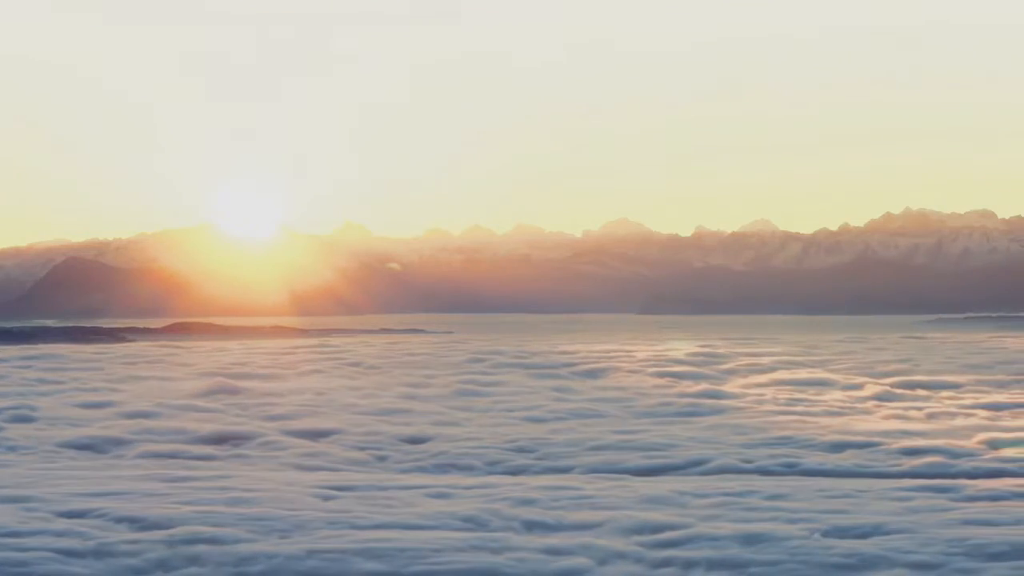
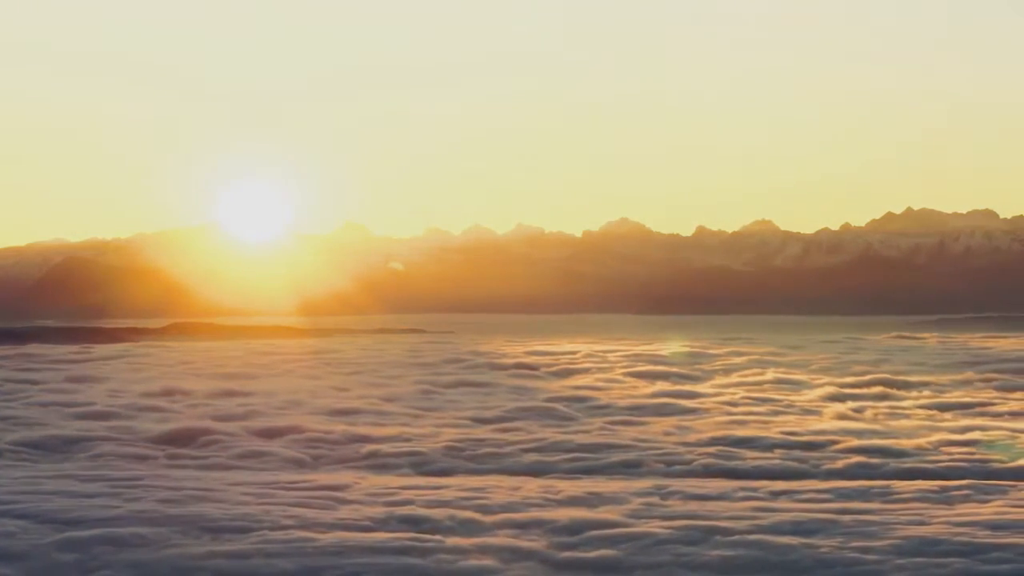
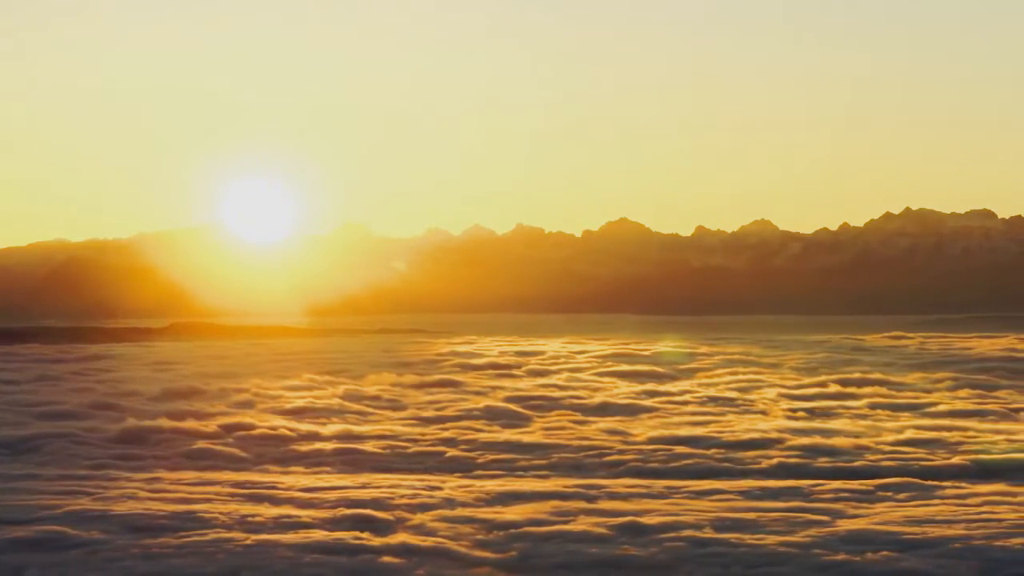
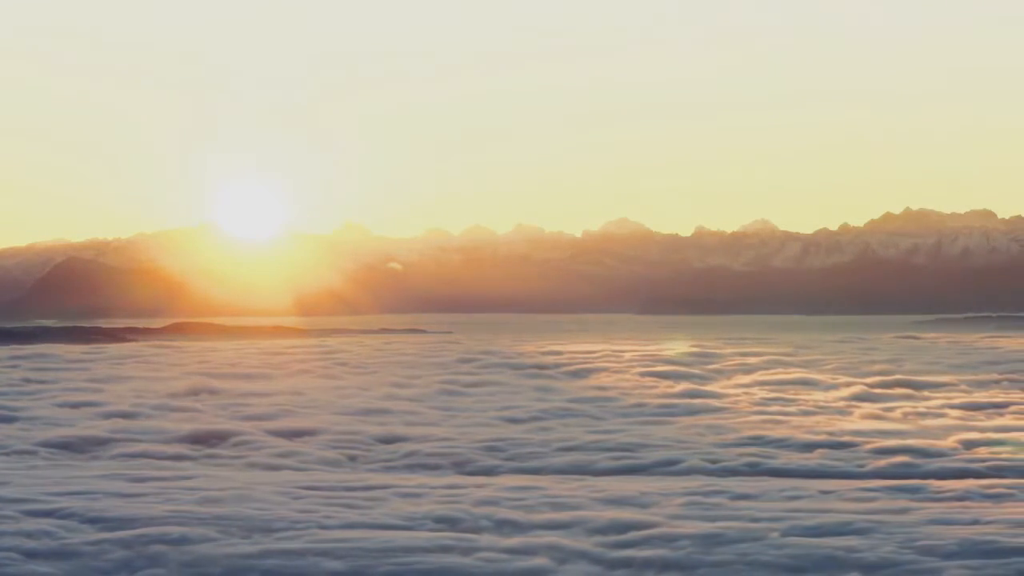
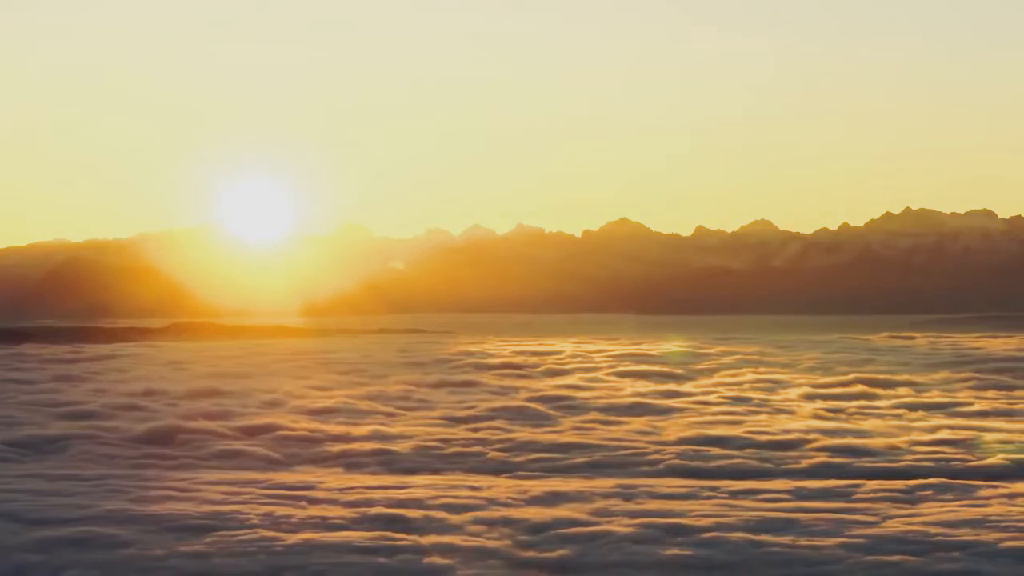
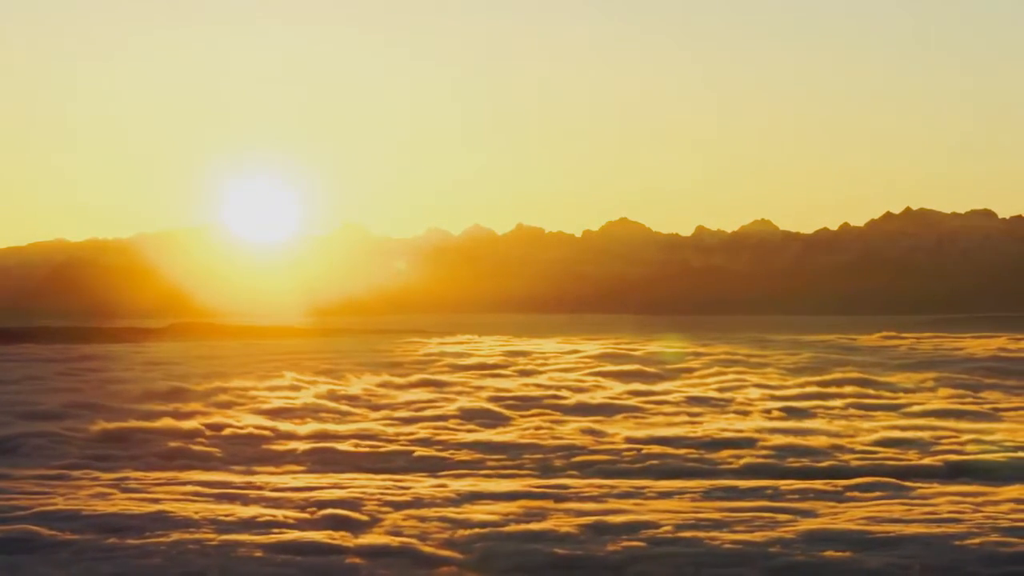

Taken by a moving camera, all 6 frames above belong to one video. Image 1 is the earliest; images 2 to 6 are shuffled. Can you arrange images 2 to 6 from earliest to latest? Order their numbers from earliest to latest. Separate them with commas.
4, 2, 5, 3, 6
